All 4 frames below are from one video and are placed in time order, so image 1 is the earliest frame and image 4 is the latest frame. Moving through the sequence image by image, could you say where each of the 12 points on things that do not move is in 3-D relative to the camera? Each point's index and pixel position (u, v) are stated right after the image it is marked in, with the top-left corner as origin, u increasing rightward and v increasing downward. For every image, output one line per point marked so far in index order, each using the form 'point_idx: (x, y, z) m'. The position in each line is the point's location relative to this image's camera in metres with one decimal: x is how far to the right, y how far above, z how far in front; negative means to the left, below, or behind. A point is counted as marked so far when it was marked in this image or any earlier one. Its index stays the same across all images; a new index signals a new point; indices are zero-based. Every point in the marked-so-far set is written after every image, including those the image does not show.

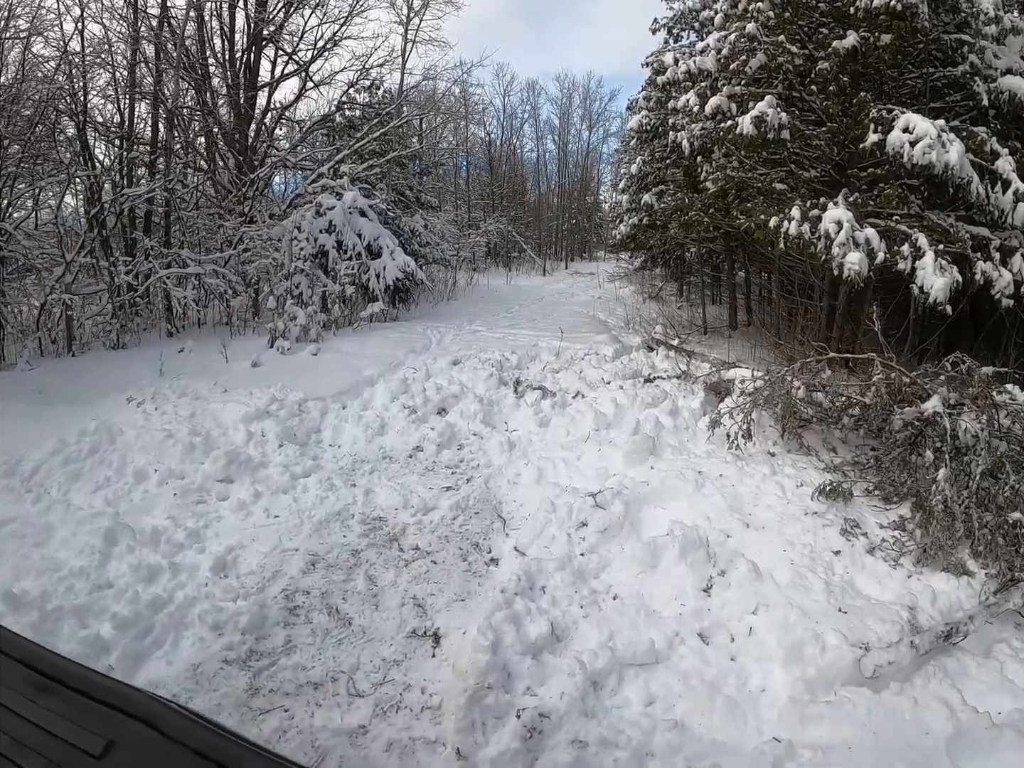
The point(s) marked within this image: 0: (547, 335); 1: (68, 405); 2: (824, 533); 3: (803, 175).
0: (+0.6, +0.9, +10.7) m
1: (-5.8, -0.3, +7.7) m
2: (+2.0, -0.9, +3.7) m
3: (+4.3, +3.1, +8.7) m
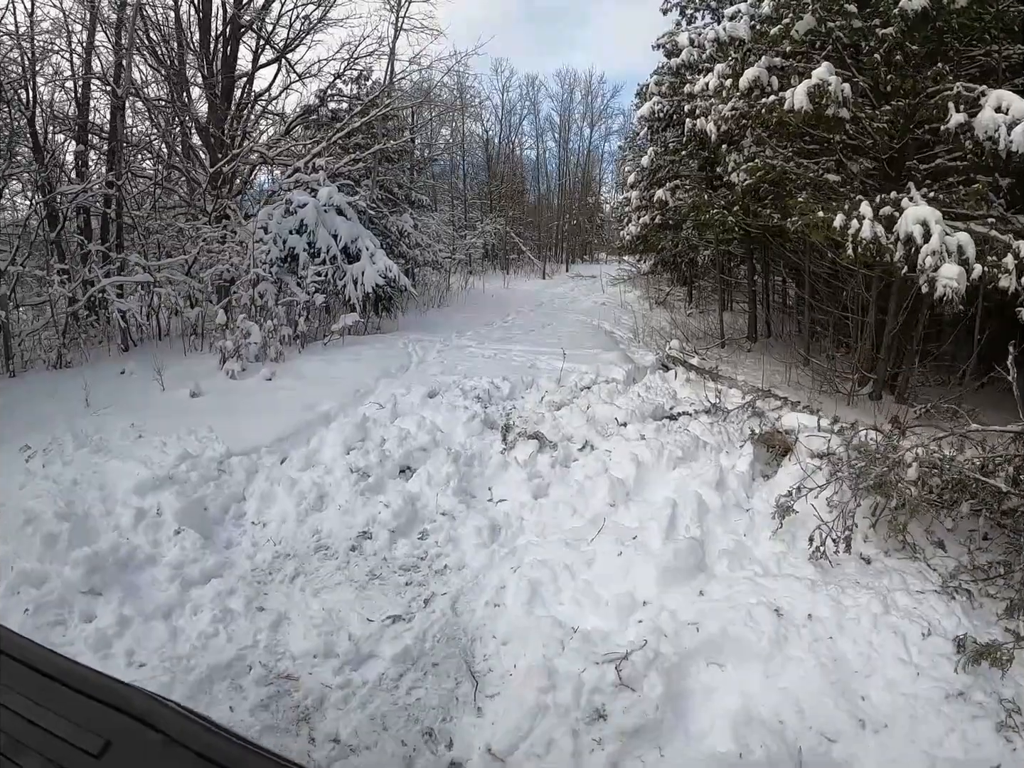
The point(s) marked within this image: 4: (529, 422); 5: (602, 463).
0: (+0.5, +0.5, +9.2) m
1: (-5.9, -0.7, +6.2) m
2: (+1.9, -1.3, +2.2) m
3: (+4.2, +2.7, +7.2) m
4: (+0.2, -0.4, +5.5) m
5: (+0.7, -0.6, +4.5) m
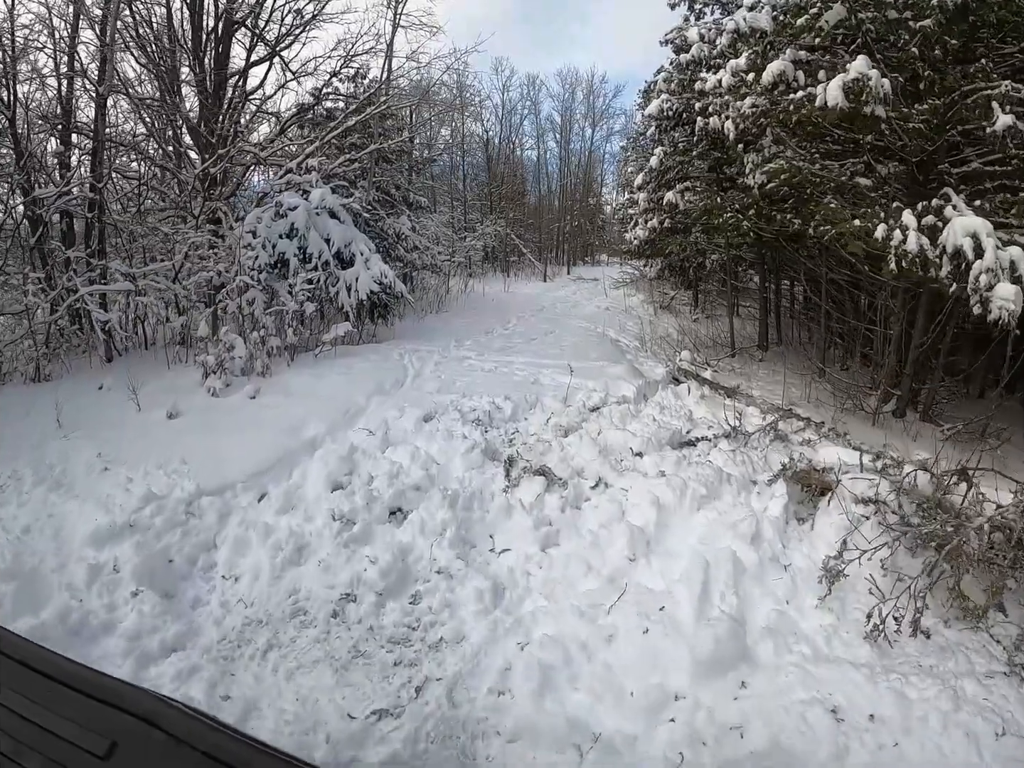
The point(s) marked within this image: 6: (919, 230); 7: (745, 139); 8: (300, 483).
0: (+0.6, +0.3, +8.7) m
1: (-5.9, -0.9, +5.7) m
2: (+1.9, -1.6, +1.7) m
3: (+4.2, +2.5, +6.7) m
4: (+0.2, -0.6, +5.0) m
5: (+0.7, -0.9, +4.0) m
6: (+3.4, +1.3, +5.0) m
7: (+3.1, +3.3, +8.0) m
8: (-1.7, -0.8, +4.6) m
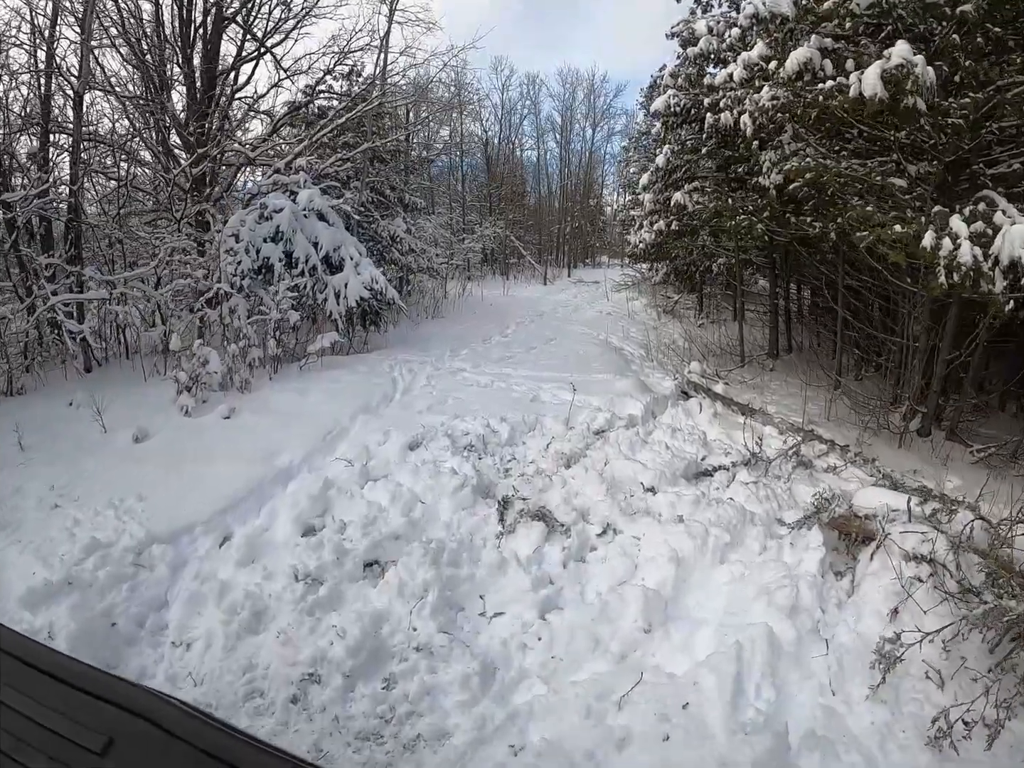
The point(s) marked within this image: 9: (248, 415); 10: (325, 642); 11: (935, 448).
0: (+0.5, +0.1, +8.2) m
1: (-5.9, -1.1, +5.1) m
2: (+1.9, -1.8, +1.2) m
3: (+4.2, +2.3, +6.1) m
4: (+0.2, -0.8, +4.4) m
5: (+0.7, -1.1, +3.4) m
6: (+3.4, +1.1, +4.4) m
7: (+3.1, +3.1, +7.4) m
8: (-1.7, -1.0, +4.0) m
9: (-3.0, -0.4, +6.6) m
10: (-1.0, -1.3, +3.1) m
11: (+4.8, -0.7, +6.7) m
